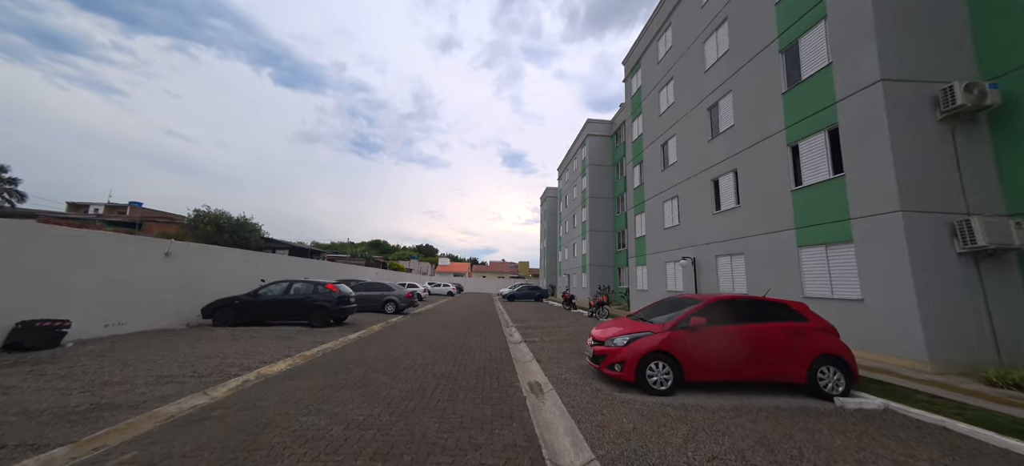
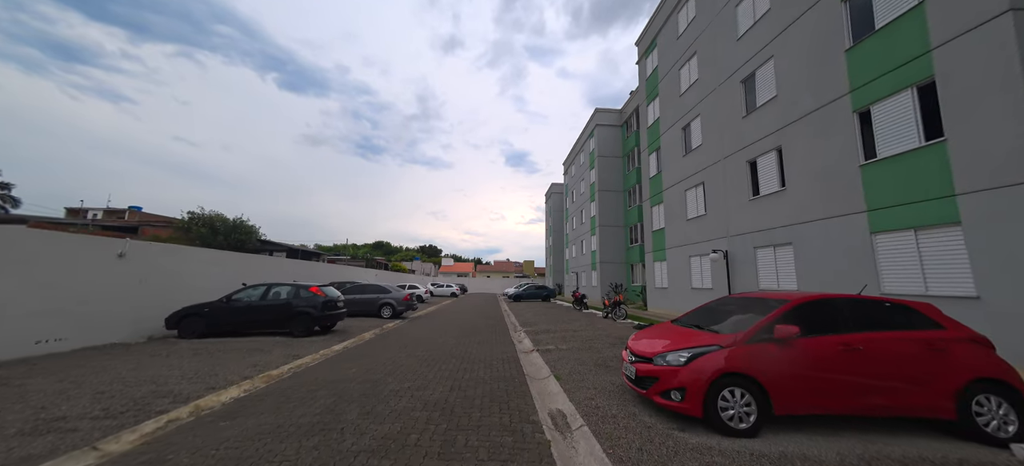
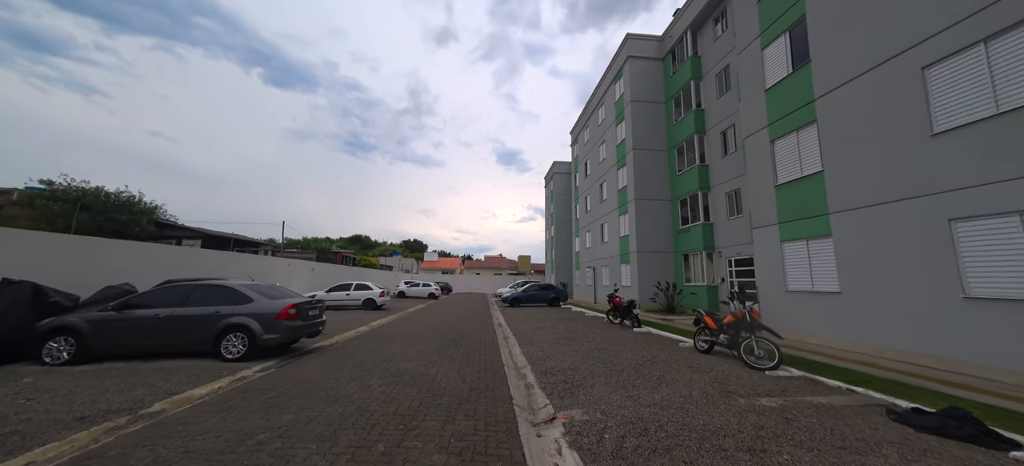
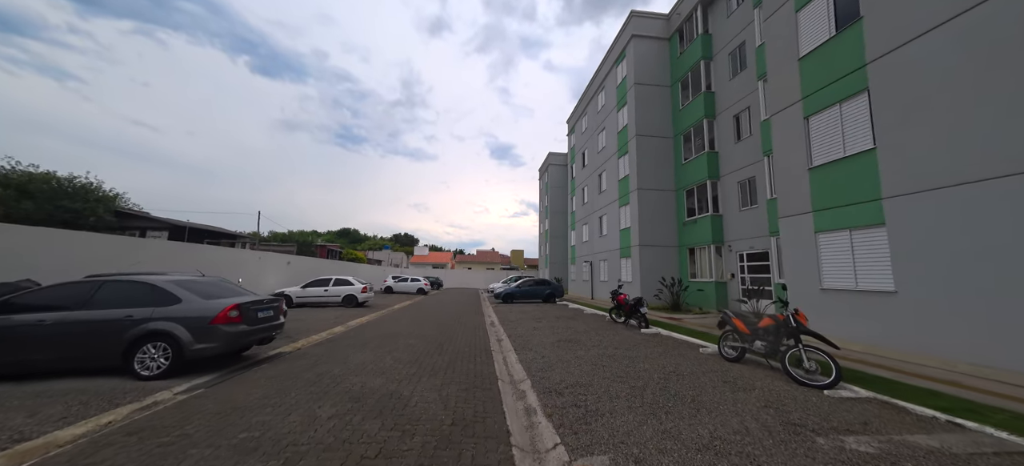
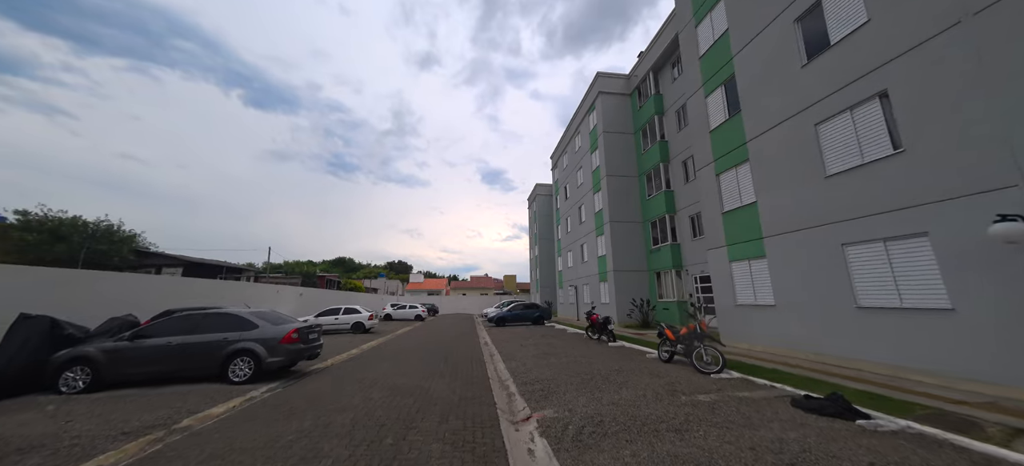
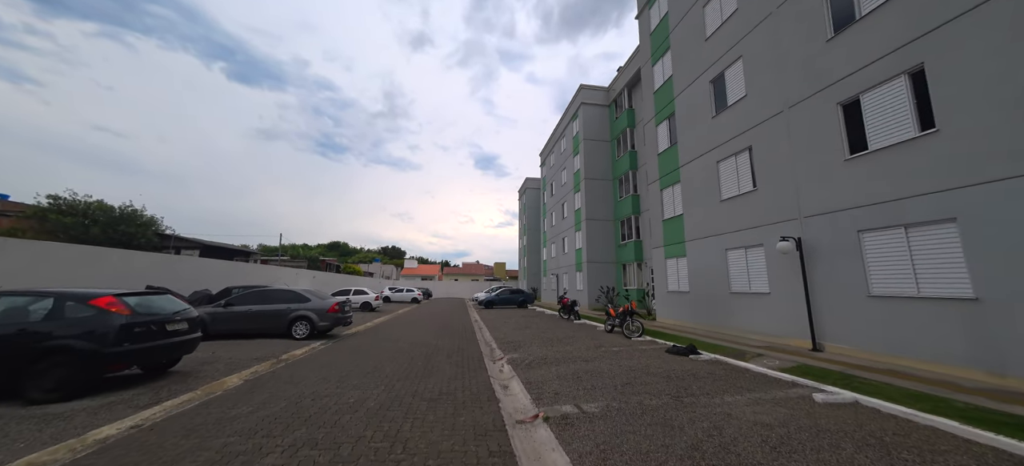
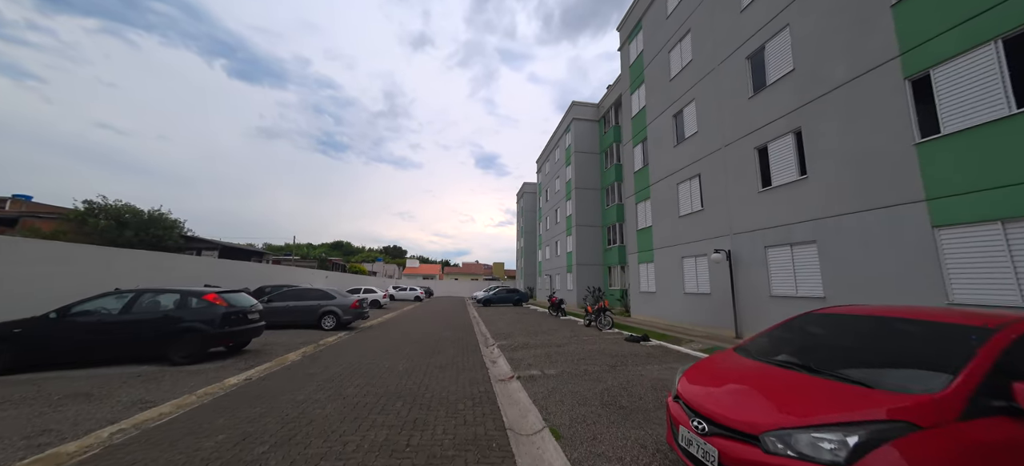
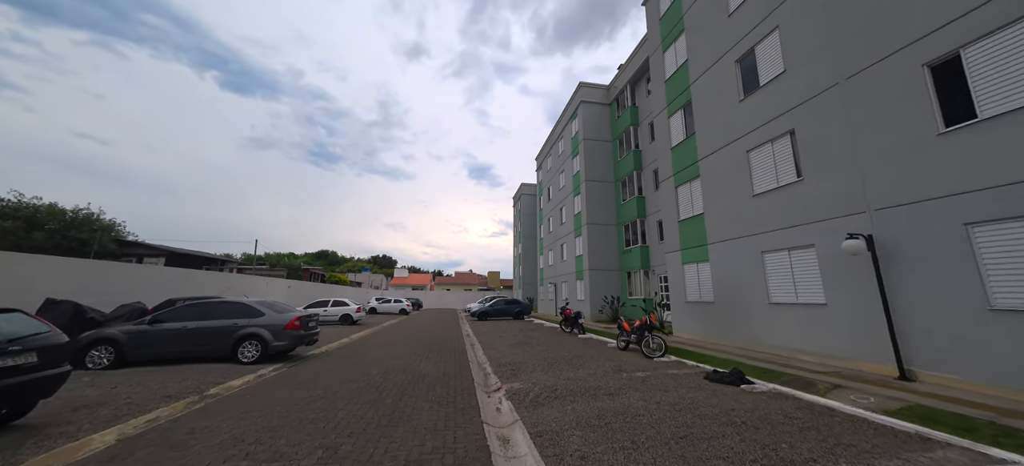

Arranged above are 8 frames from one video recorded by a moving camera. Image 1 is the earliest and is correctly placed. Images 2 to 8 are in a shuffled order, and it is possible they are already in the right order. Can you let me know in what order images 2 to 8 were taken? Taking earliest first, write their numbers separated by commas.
2, 7, 6, 8, 5, 3, 4
